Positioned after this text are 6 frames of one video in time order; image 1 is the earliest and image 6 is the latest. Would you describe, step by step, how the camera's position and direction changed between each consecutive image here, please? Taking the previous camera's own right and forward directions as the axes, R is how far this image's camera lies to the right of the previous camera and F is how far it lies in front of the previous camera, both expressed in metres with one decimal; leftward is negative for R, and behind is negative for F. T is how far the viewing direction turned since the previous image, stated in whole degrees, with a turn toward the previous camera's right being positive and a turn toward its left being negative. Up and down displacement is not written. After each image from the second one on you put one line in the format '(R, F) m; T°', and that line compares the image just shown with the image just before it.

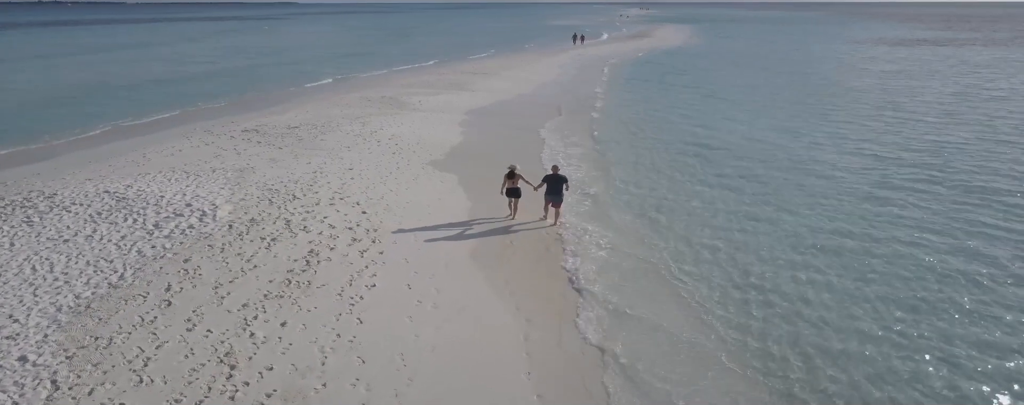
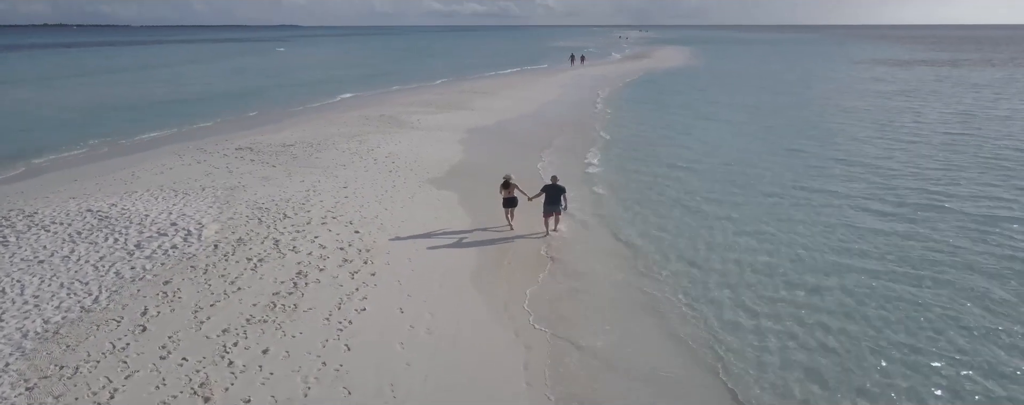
(0.0, +0.4) m; 0°
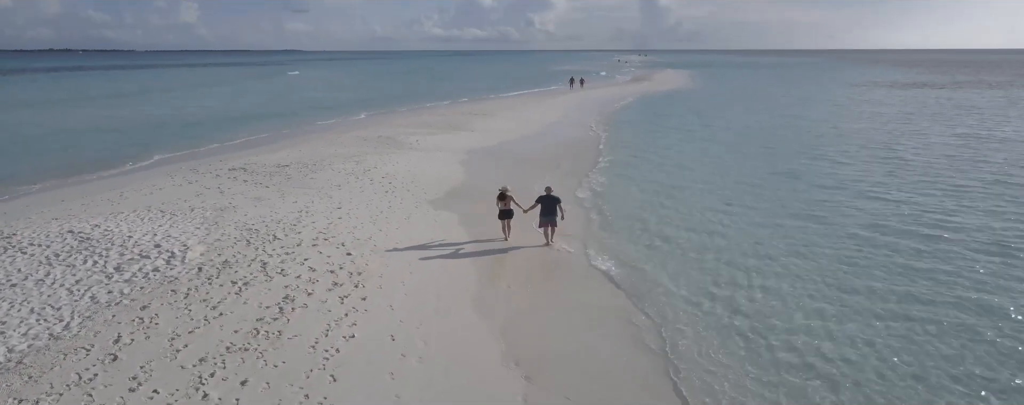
(0.0, +0.4) m; 0°
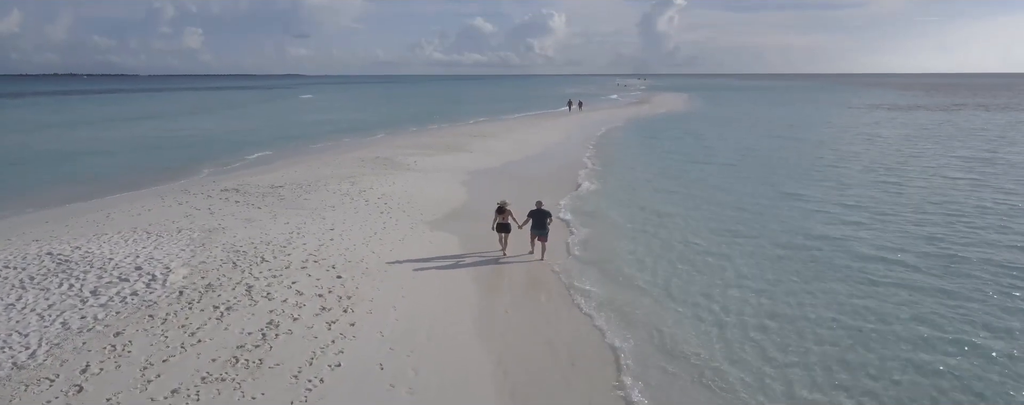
(0.0, +0.4) m; 0°
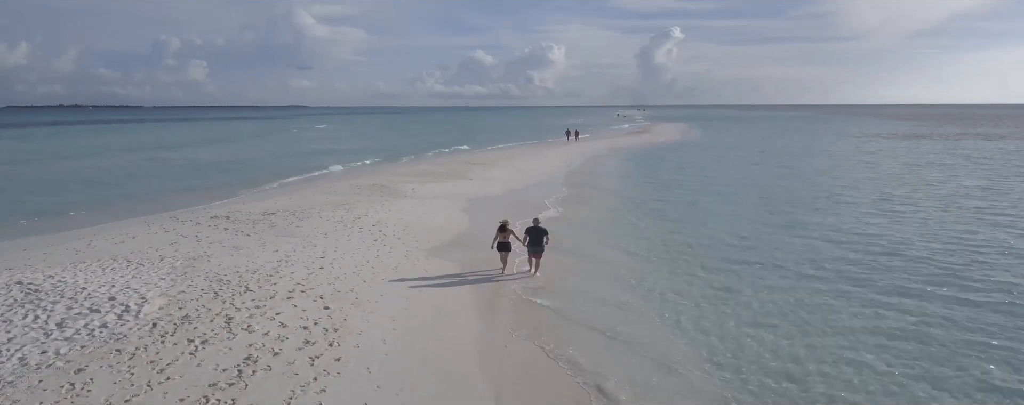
(0.0, +0.5) m; 0°
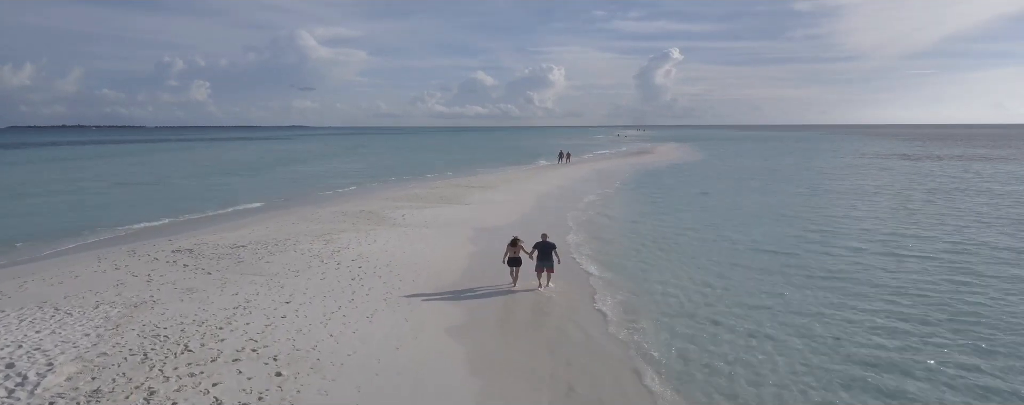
(+0.1, +1.6) m; 0°
